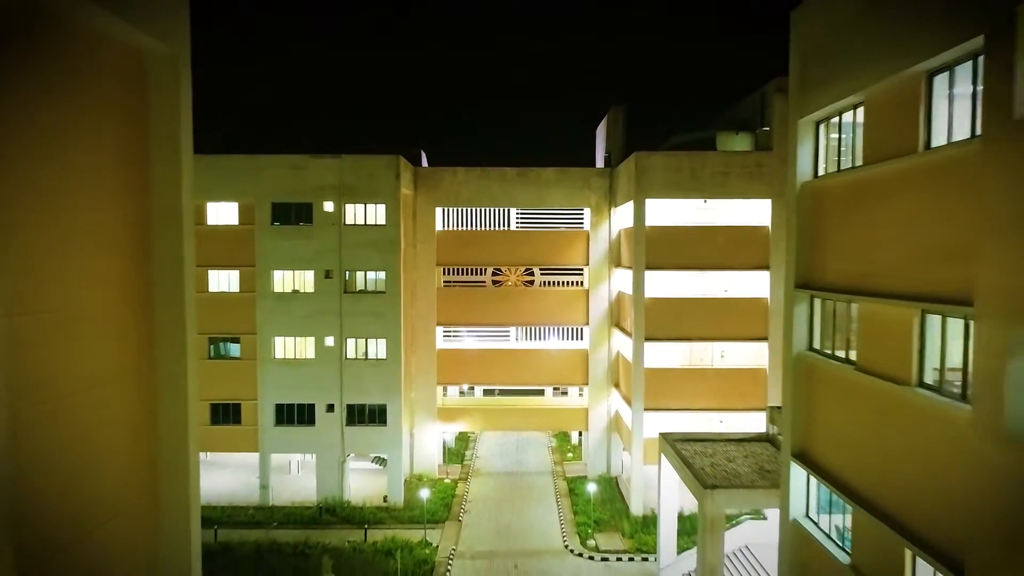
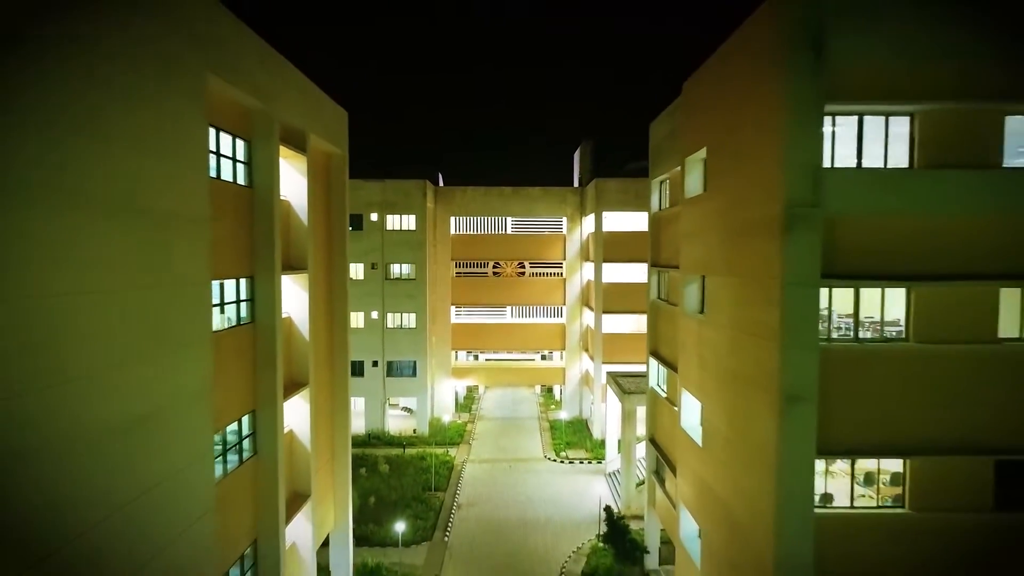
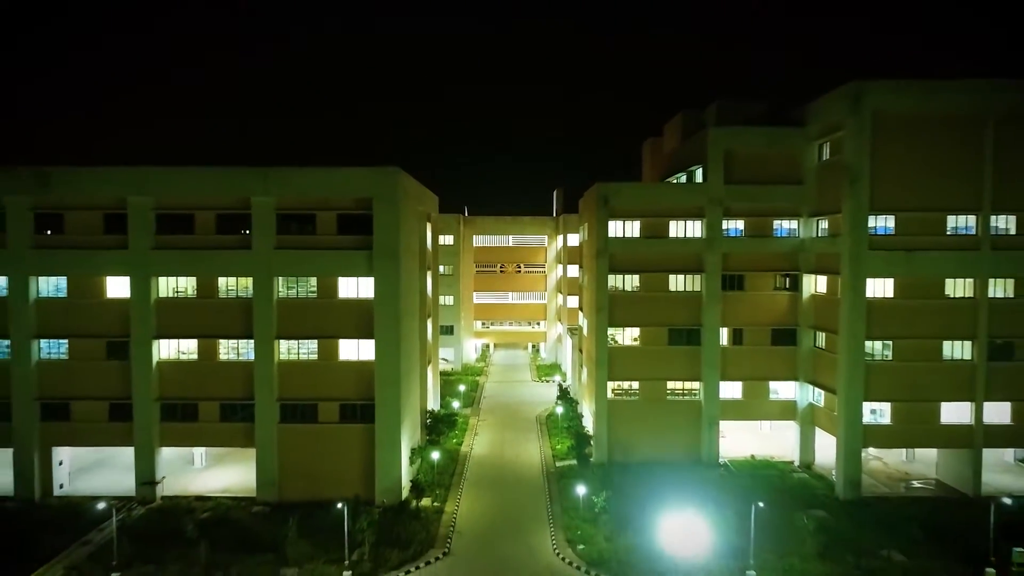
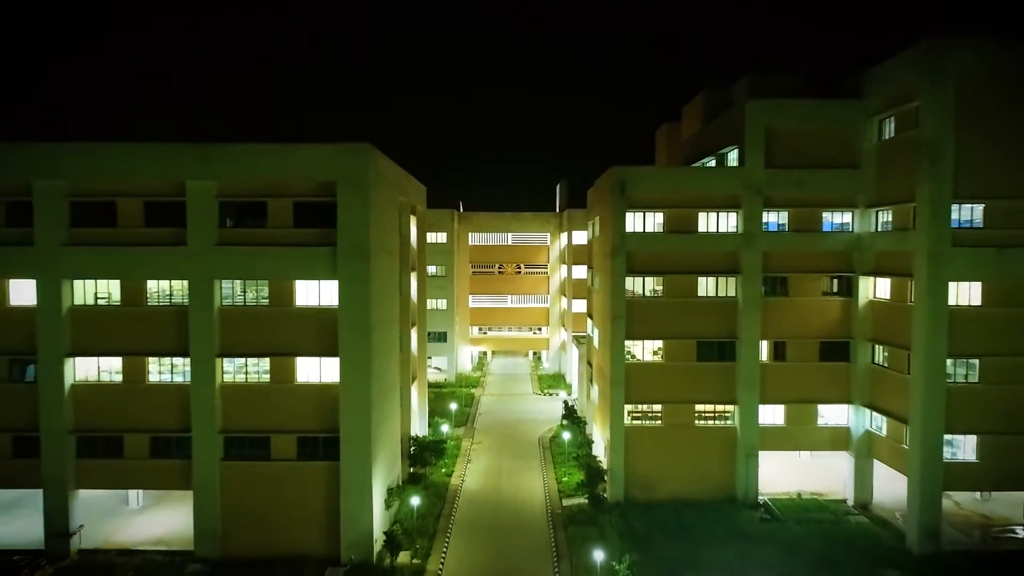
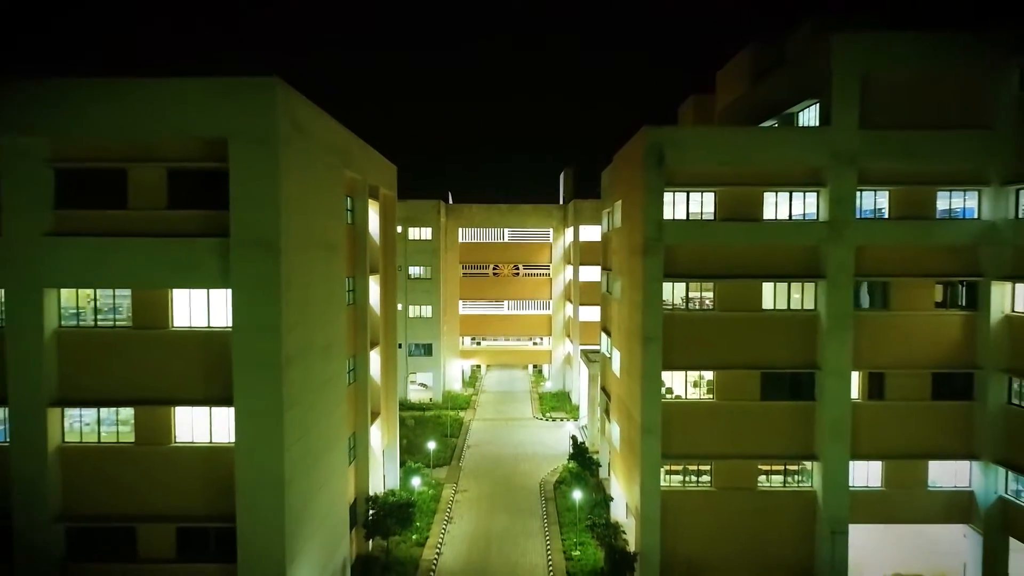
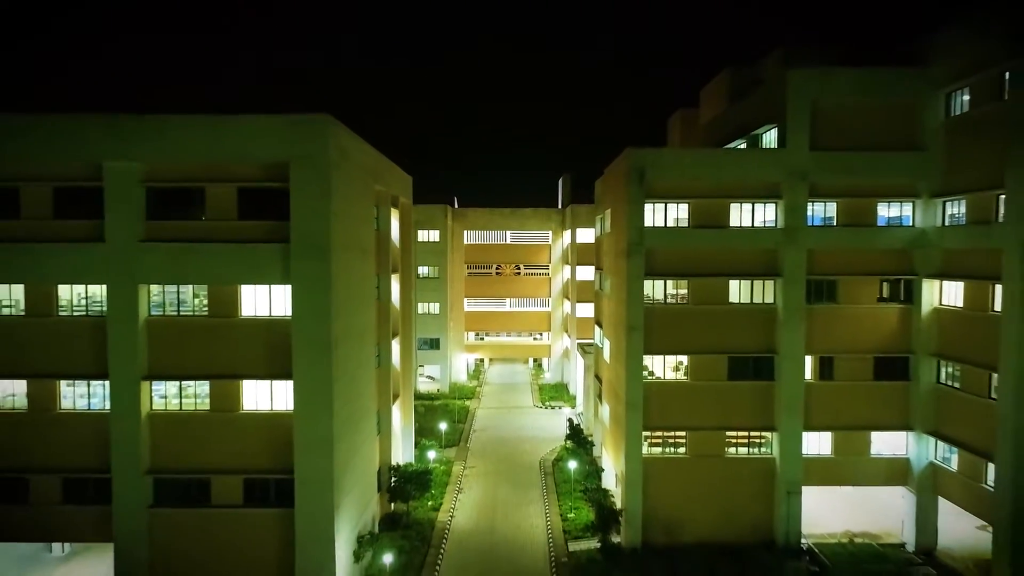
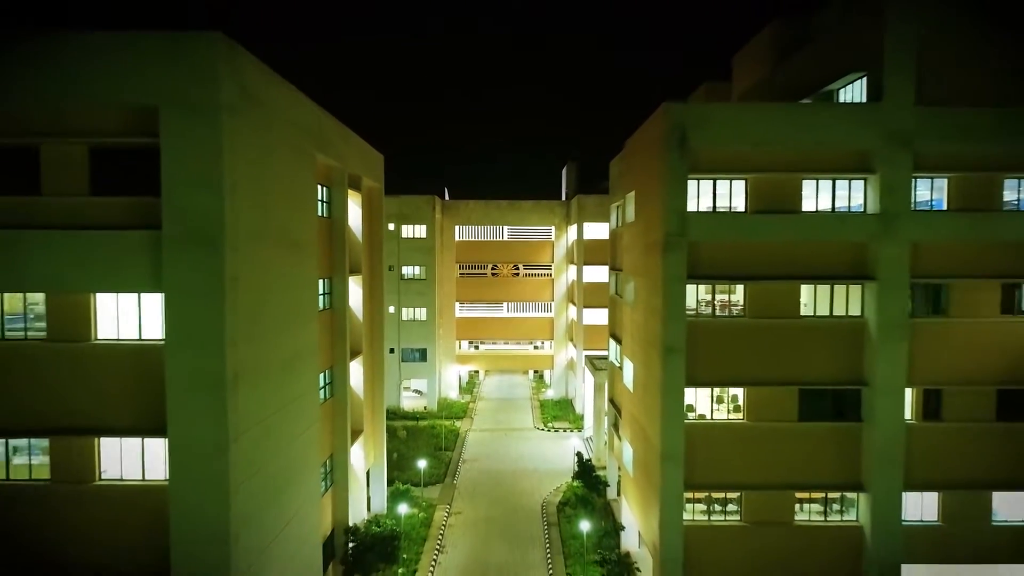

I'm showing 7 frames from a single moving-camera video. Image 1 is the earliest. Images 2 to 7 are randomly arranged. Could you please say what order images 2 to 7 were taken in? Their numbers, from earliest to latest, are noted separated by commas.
2, 7, 5, 6, 4, 3
